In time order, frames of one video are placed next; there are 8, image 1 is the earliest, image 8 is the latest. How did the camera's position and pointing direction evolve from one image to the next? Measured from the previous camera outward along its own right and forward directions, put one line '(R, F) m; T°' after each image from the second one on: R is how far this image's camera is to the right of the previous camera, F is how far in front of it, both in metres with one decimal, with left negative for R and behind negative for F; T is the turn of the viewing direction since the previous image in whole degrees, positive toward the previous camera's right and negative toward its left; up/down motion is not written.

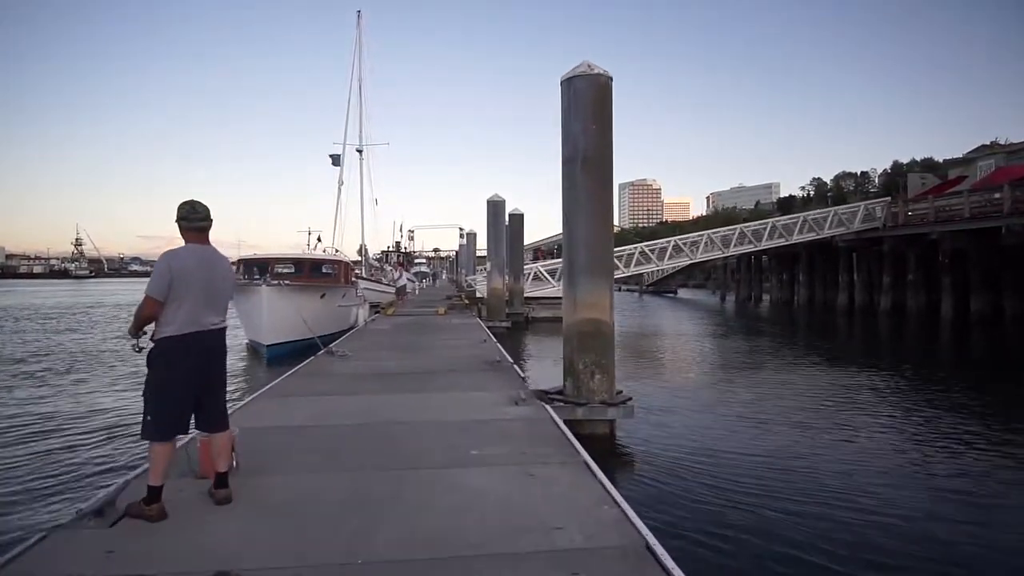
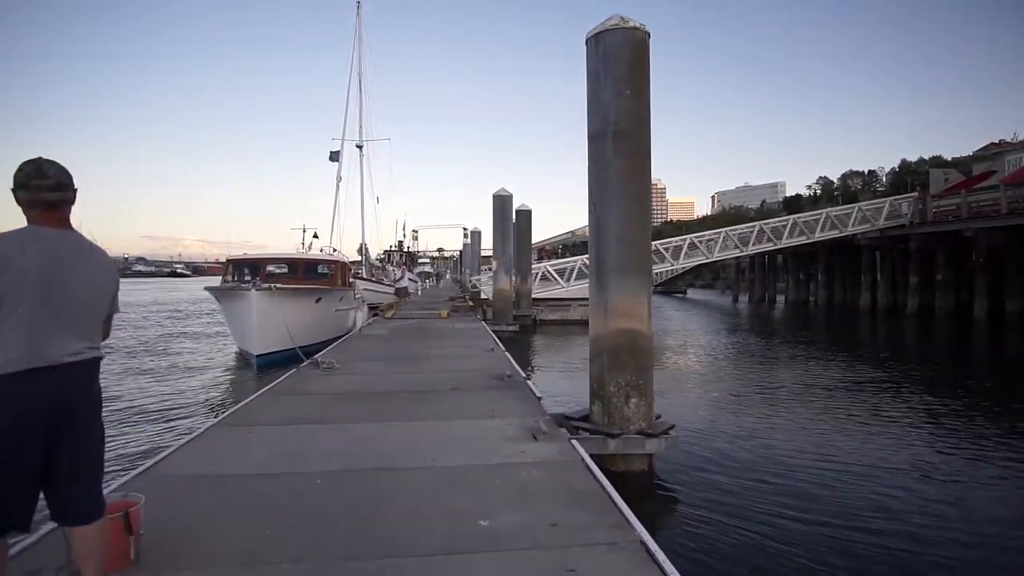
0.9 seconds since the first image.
(-0.1, +1.5) m; 0°
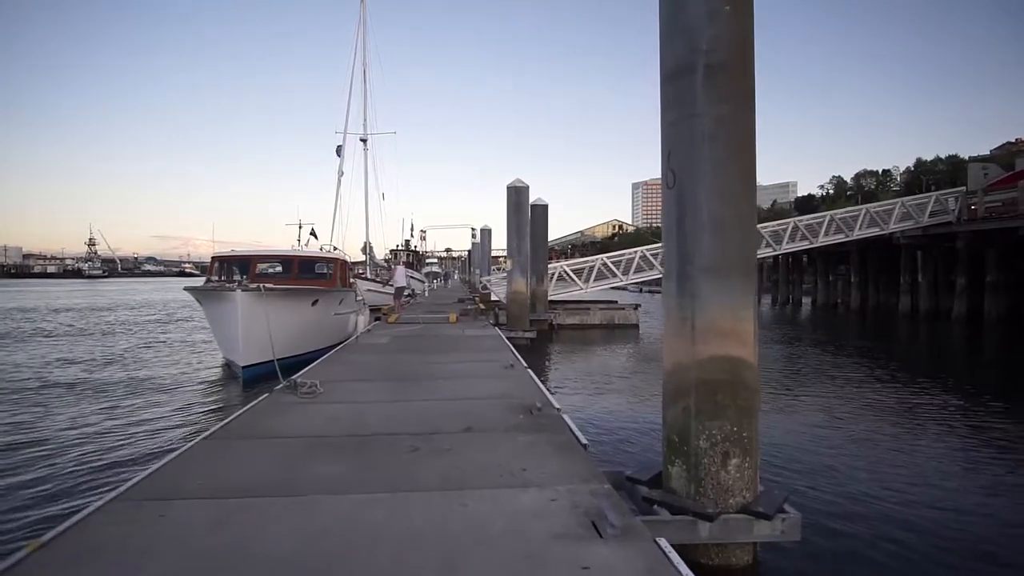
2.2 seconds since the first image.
(-0.2, +2.1) m; -1°
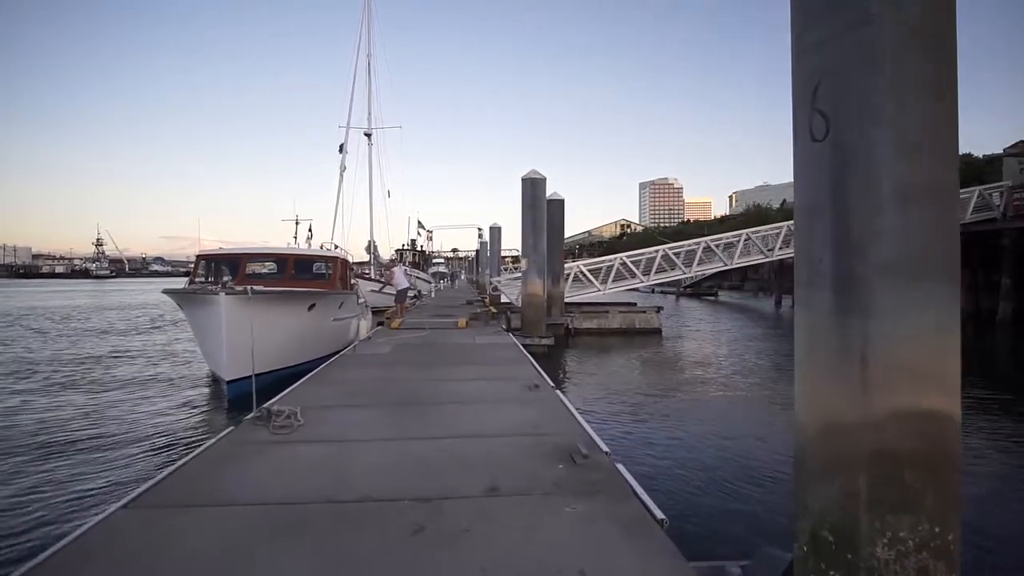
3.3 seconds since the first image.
(-0.2, +1.7) m; -1°
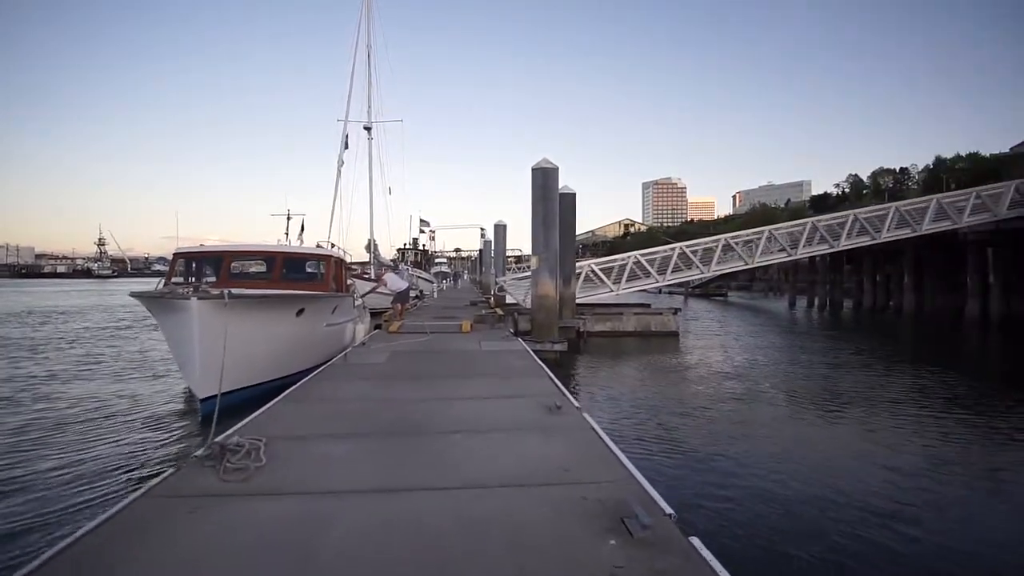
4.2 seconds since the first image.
(-0.2, +1.5) m; 0°
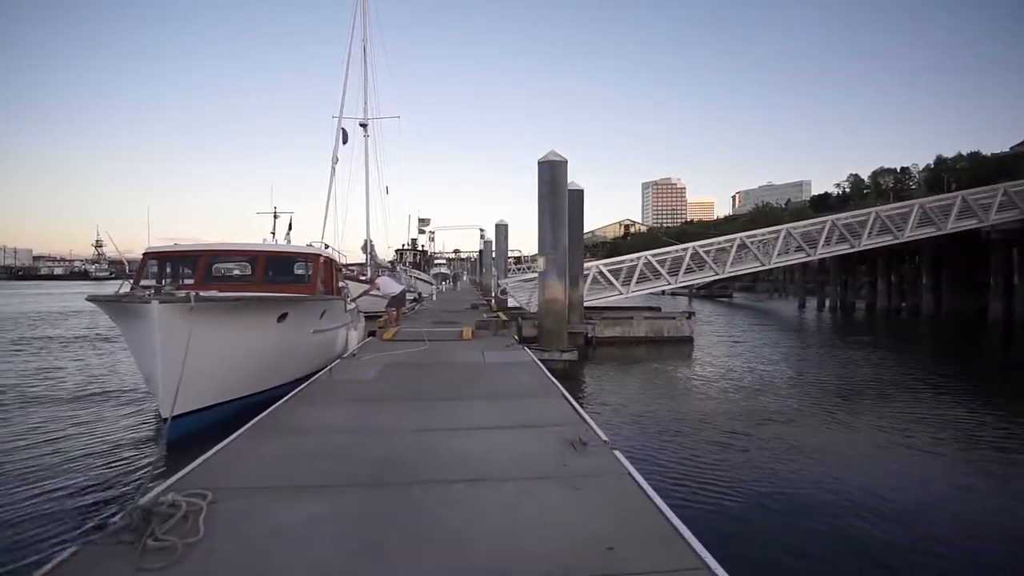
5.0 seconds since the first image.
(-0.1, +1.3) m; 0°
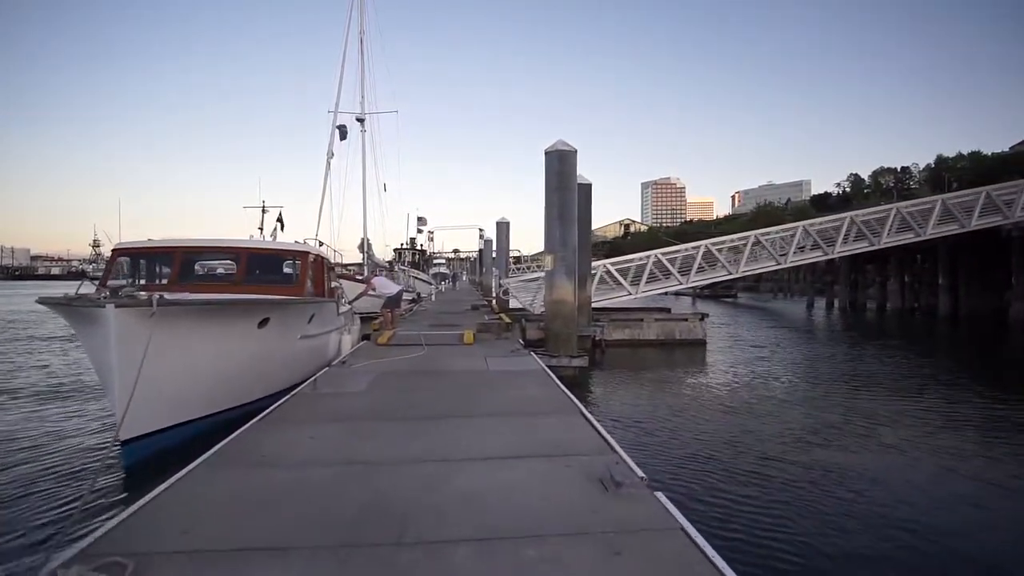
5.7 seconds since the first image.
(-0.1, +1.1) m; 0°
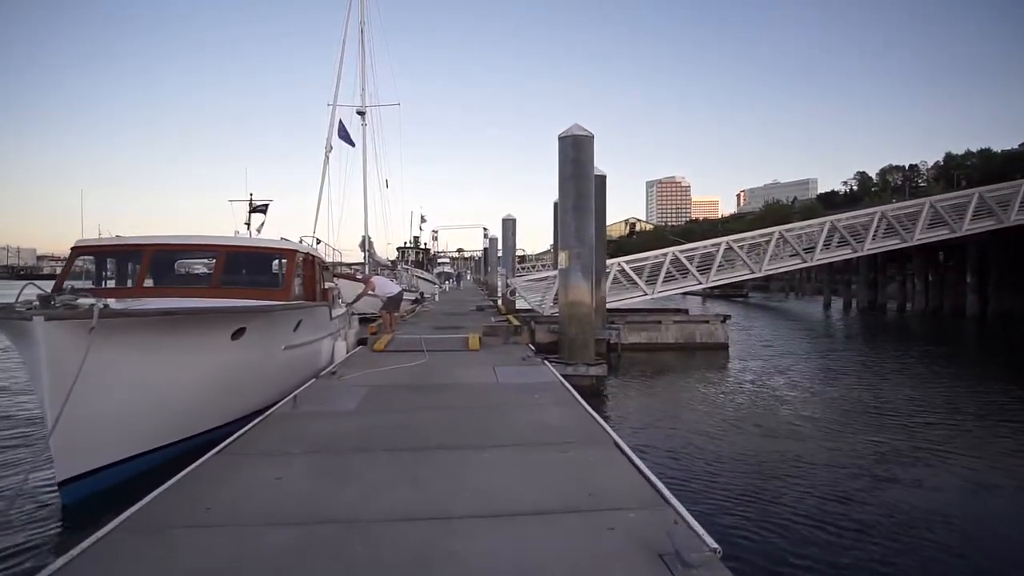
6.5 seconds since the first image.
(-0.1, +1.3) m; 0°
